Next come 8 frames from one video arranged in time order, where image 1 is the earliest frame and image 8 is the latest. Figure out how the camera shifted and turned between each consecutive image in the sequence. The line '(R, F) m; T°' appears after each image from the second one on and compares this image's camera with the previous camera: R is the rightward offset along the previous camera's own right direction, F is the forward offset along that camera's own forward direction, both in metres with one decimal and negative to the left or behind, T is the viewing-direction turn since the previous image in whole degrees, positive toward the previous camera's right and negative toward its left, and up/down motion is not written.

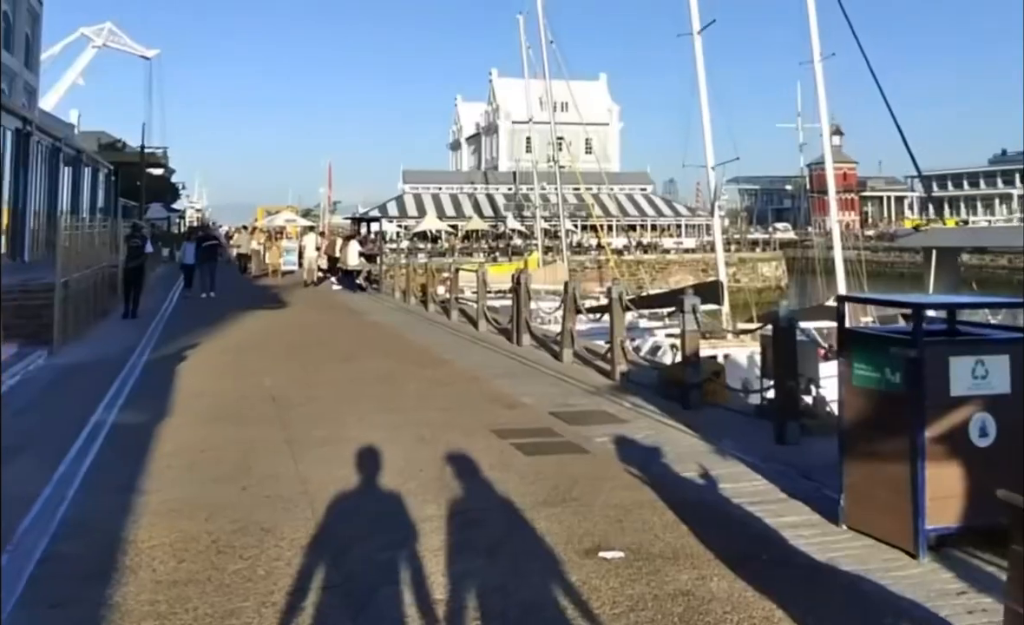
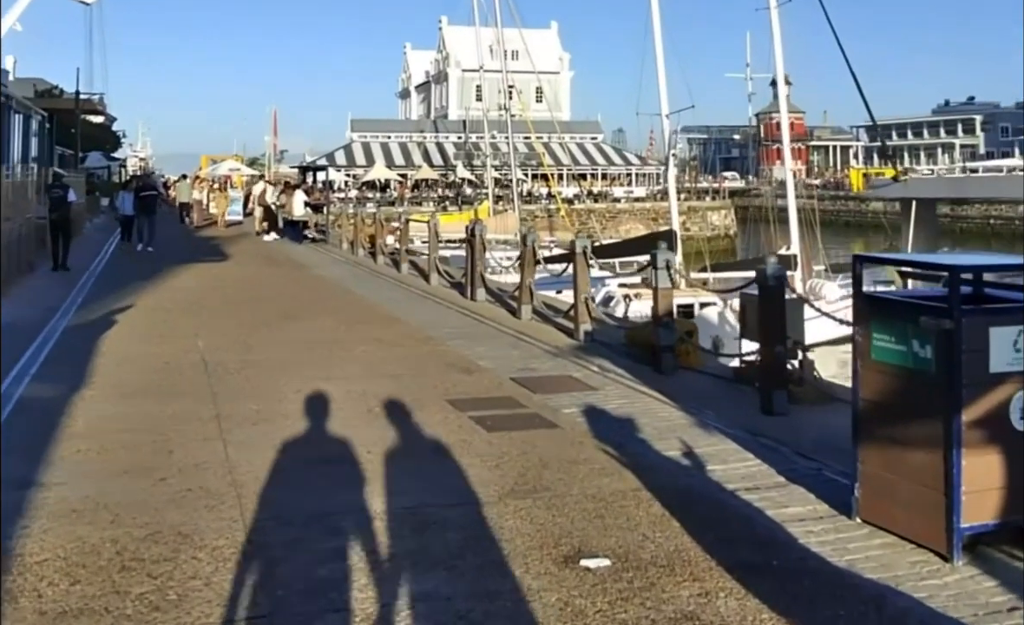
(-0.1, +1.1) m; +3°
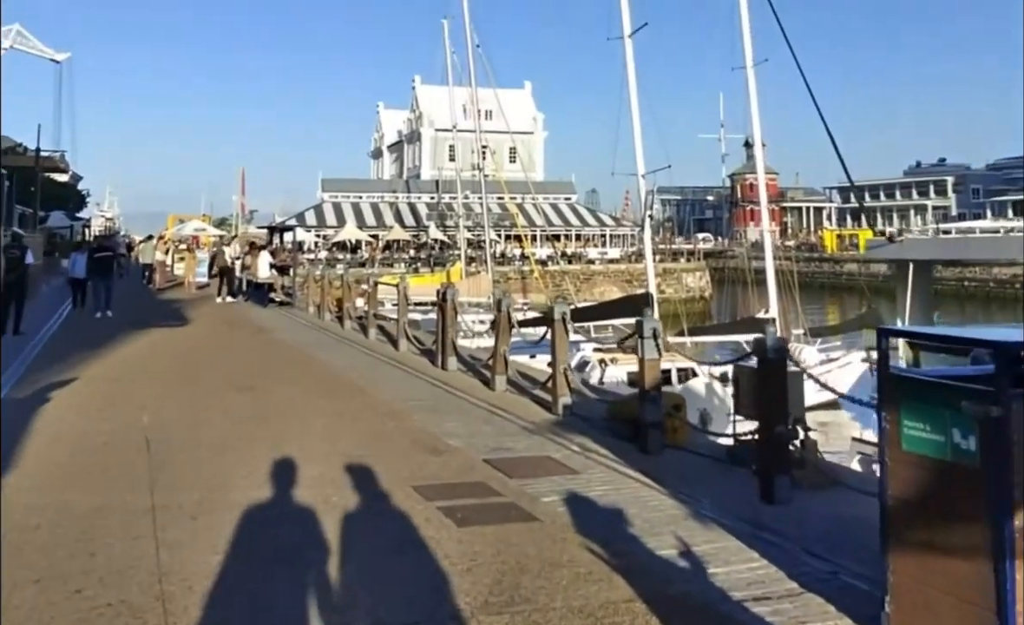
(0.0, +0.9) m; +1°
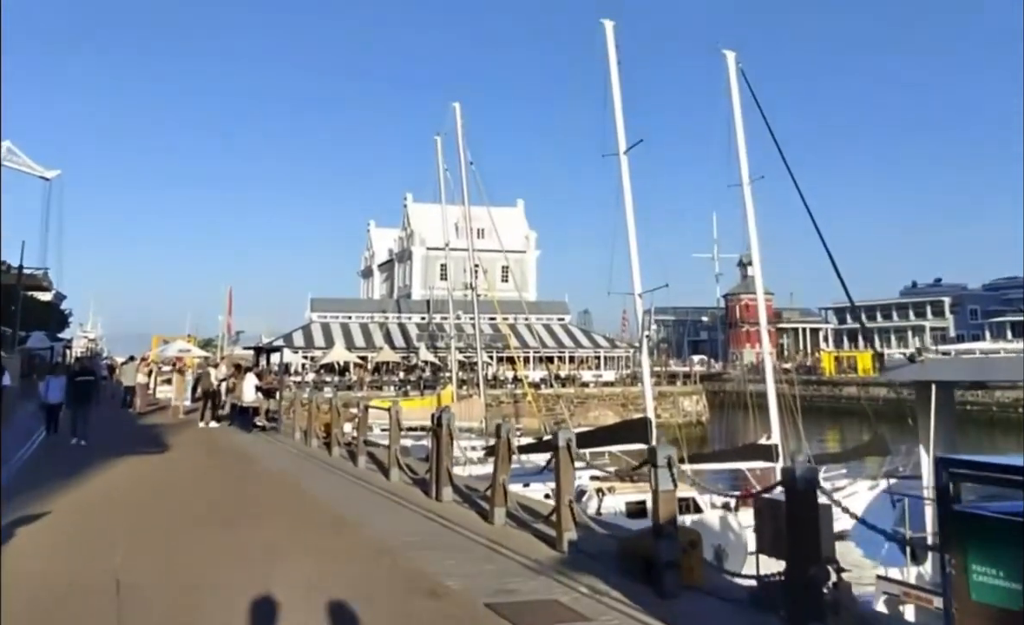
(-0.1, +0.7) m; 0°
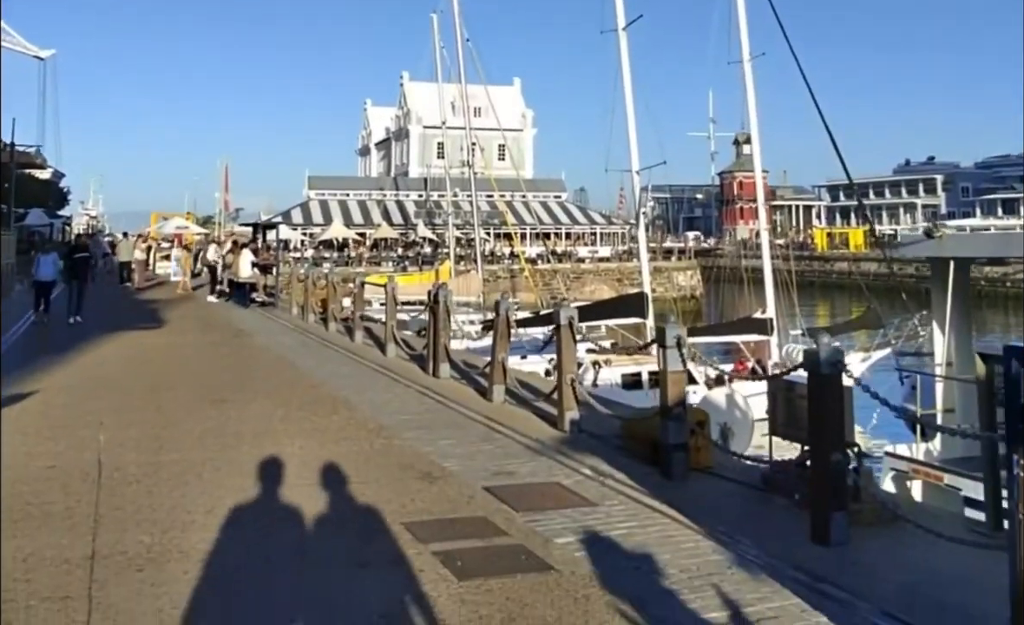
(0.0, +0.6) m; 0°
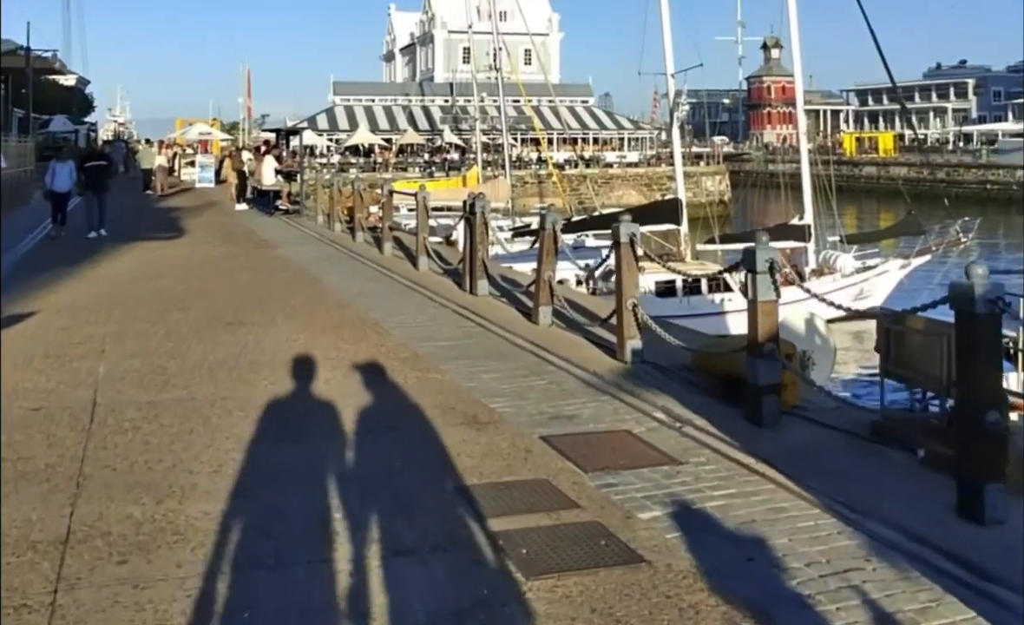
(-0.2, +1.4) m; -1°
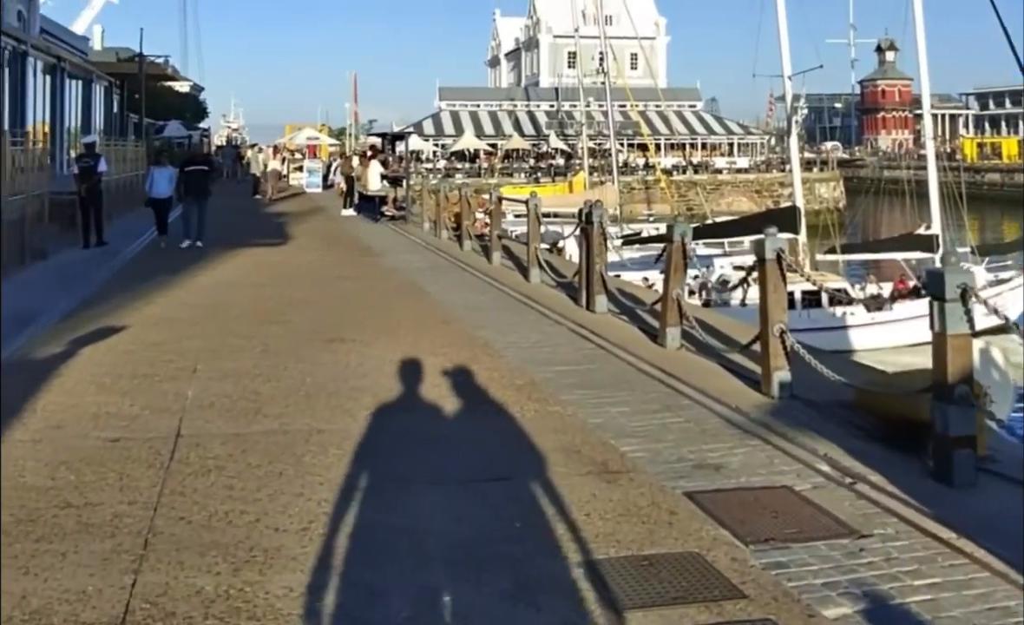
(-0.2, +1.1) m; -5°
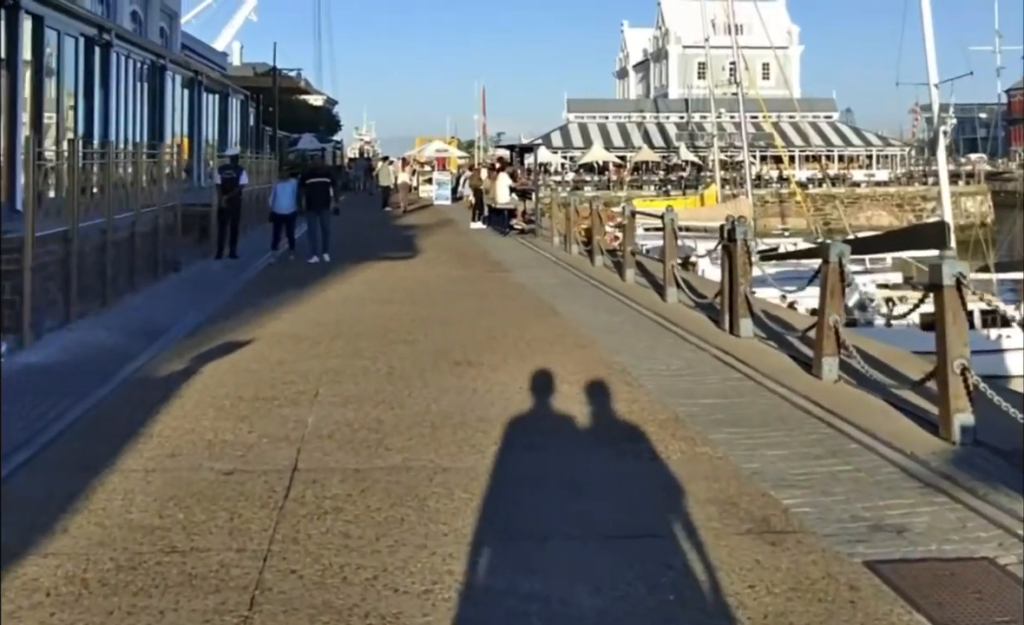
(-0.1, +0.7) m; -6°
